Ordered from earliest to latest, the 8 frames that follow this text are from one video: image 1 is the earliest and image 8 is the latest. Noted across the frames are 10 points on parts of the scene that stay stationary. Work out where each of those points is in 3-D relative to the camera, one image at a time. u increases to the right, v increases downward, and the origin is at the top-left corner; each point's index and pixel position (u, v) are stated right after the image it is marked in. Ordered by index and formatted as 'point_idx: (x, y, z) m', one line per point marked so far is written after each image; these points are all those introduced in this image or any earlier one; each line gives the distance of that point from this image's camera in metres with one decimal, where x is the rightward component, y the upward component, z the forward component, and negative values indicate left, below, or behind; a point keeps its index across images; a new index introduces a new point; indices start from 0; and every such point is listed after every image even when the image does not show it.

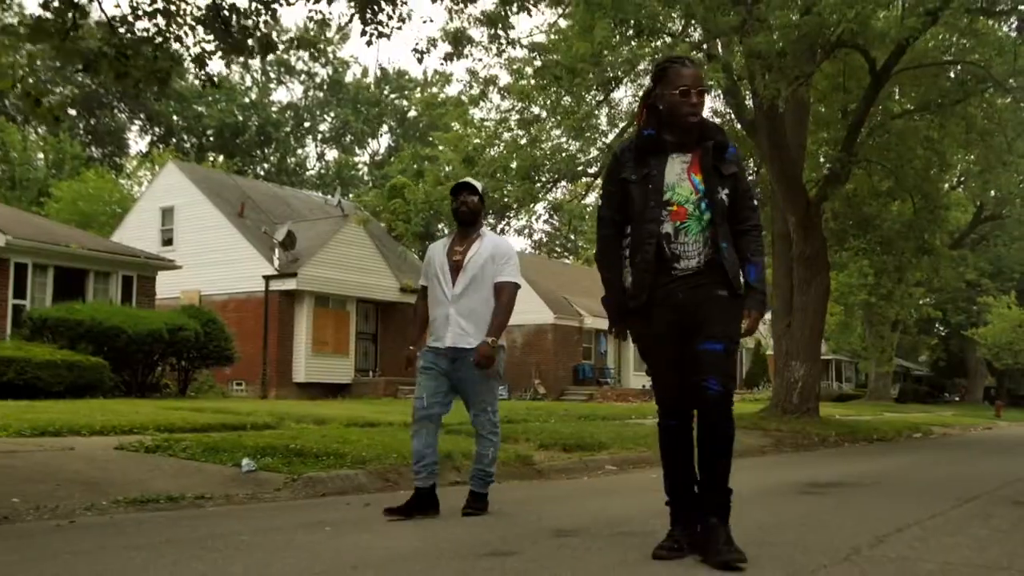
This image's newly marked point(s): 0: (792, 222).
0: (+4.7, +1.1, +18.1) m
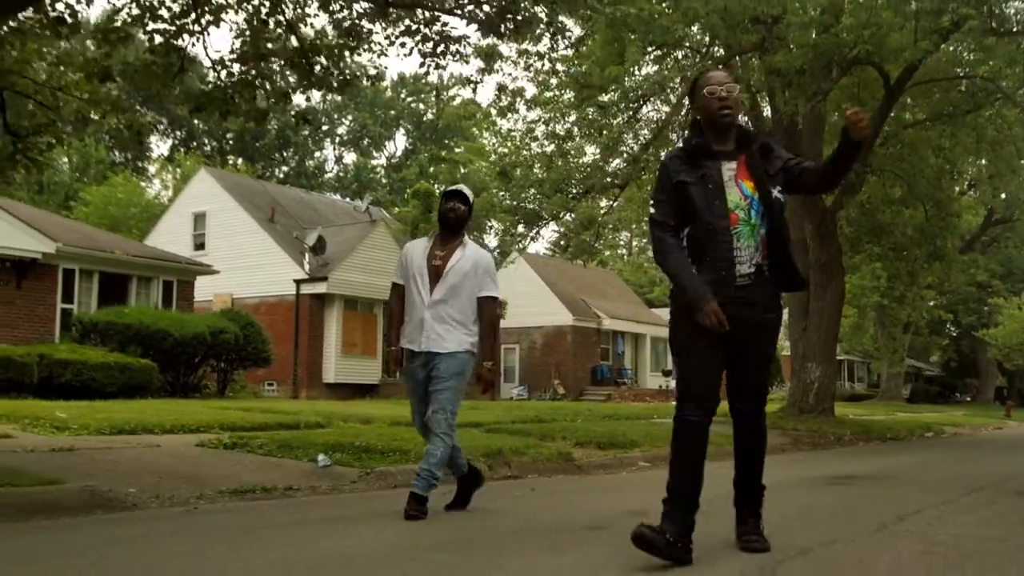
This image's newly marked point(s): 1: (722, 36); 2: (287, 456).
0: (+5.2, +1.0, +18.9) m
1: (+2.9, +3.6, +14.9) m
2: (-1.9, -1.4, +9.1) m
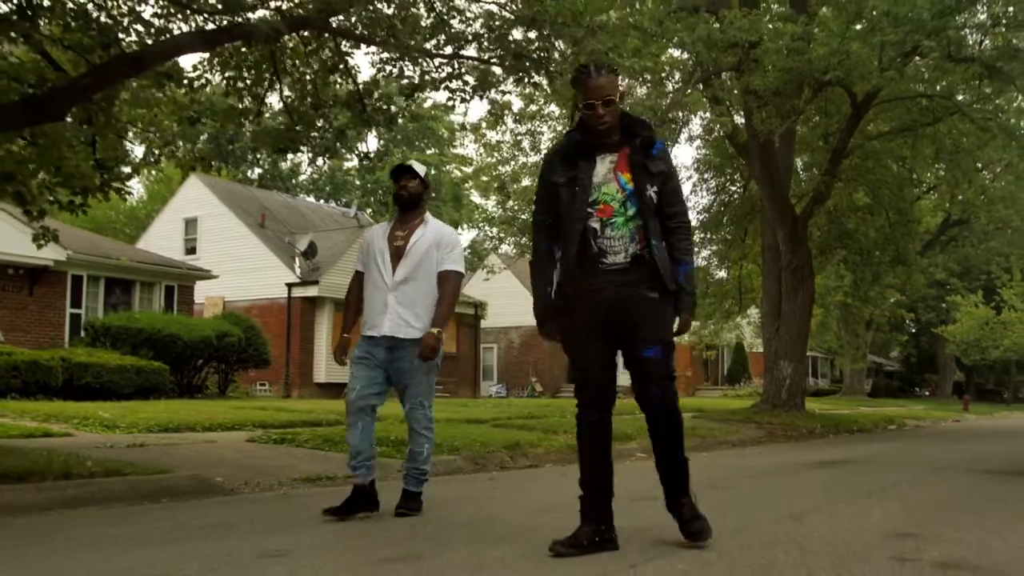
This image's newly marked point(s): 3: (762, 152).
0: (+5.1, +1.0, +20.2) m
1: (+2.9, +3.5, +16.2) m
2: (-1.7, -1.5, +10.2) m
3: (+4.5, +2.5, +19.2) m
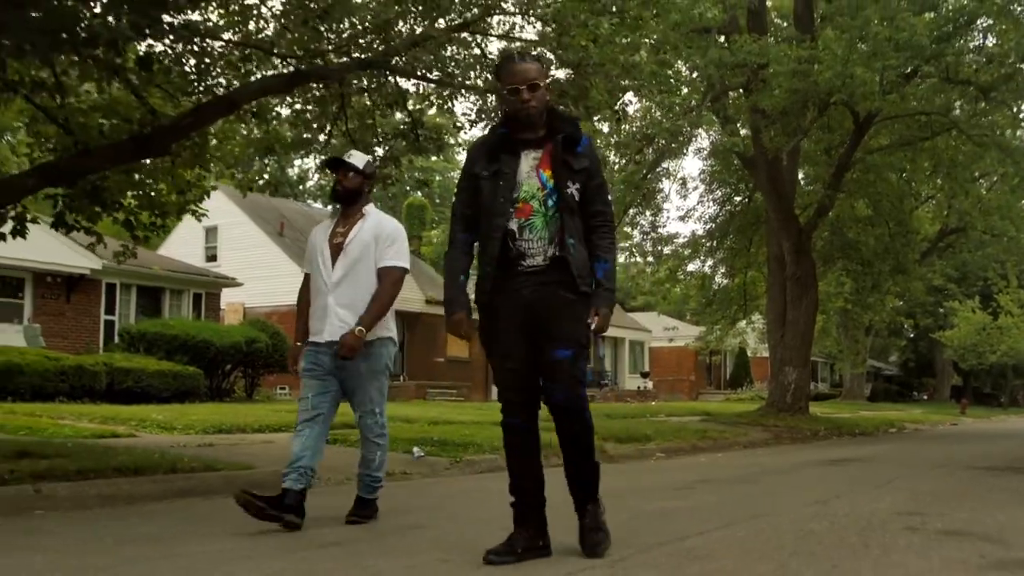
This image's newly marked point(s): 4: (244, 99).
0: (+5.4, +0.8, +21.2) m
1: (+3.2, +3.3, +17.1) m
2: (-1.3, -1.7, +11.2) m
3: (+4.8, +2.3, +20.1) m
4: (-2.1, +1.5, +8.4) m
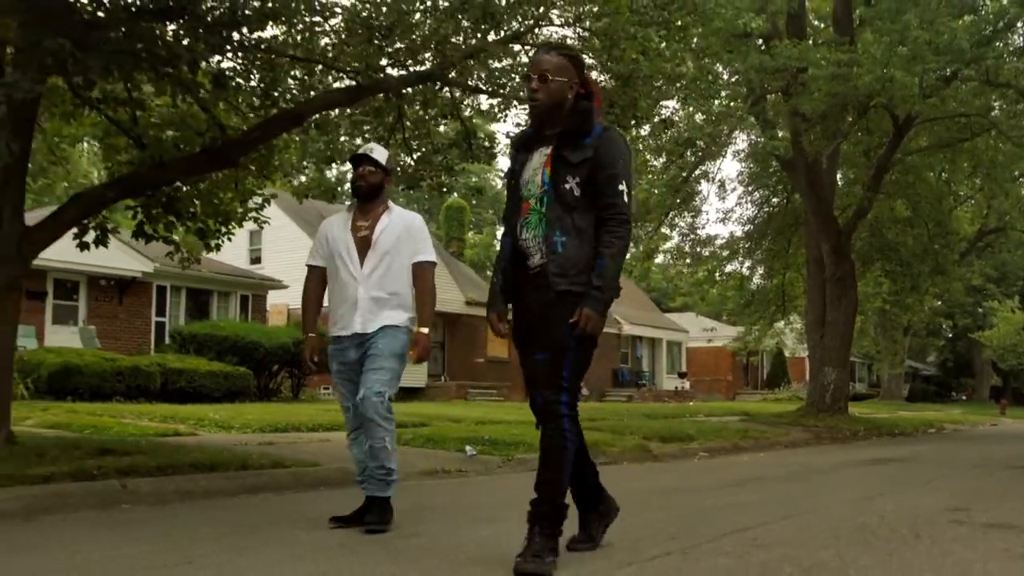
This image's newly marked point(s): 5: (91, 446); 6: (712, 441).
0: (+6.3, +0.8, +21.3) m
1: (+3.9, +3.3, +17.4) m
2: (-0.8, -1.7, +11.5) m
3: (+5.6, +2.3, +20.3) m
4: (-1.7, +1.4, +8.8) m
5: (-3.3, -1.2, +8.4) m
6: (+2.8, -2.1, +15.1) m
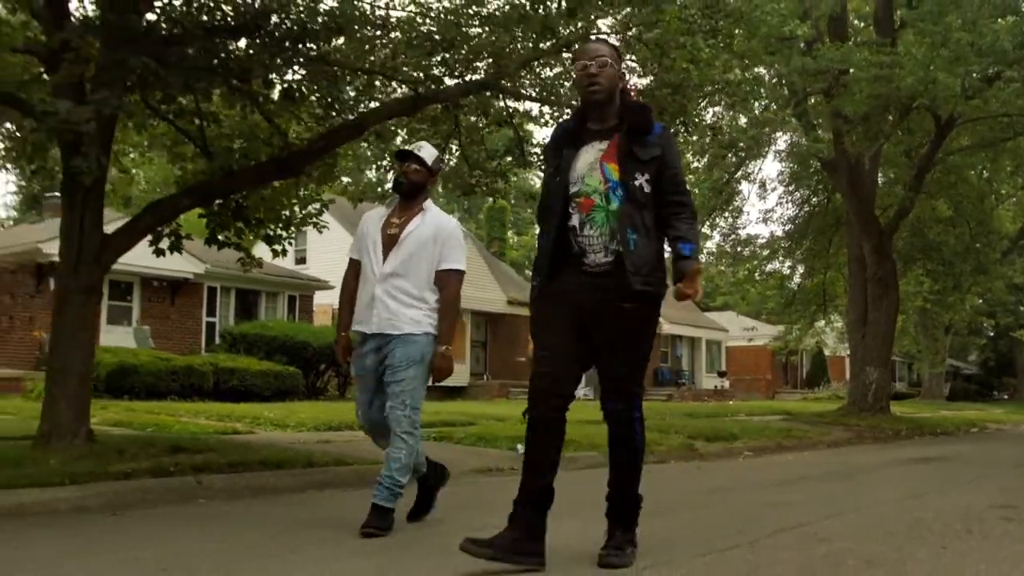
0: (+7.1, +0.8, +21.4) m
1: (+4.7, +3.3, +17.5) m
2: (-0.3, -1.7, +11.9) m
3: (+6.4, +2.3, +20.4) m
4: (-1.2, +1.4, +9.1) m
5: (-2.8, -1.3, +8.8) m
6: (+3.5, -2.2, +15.3) m
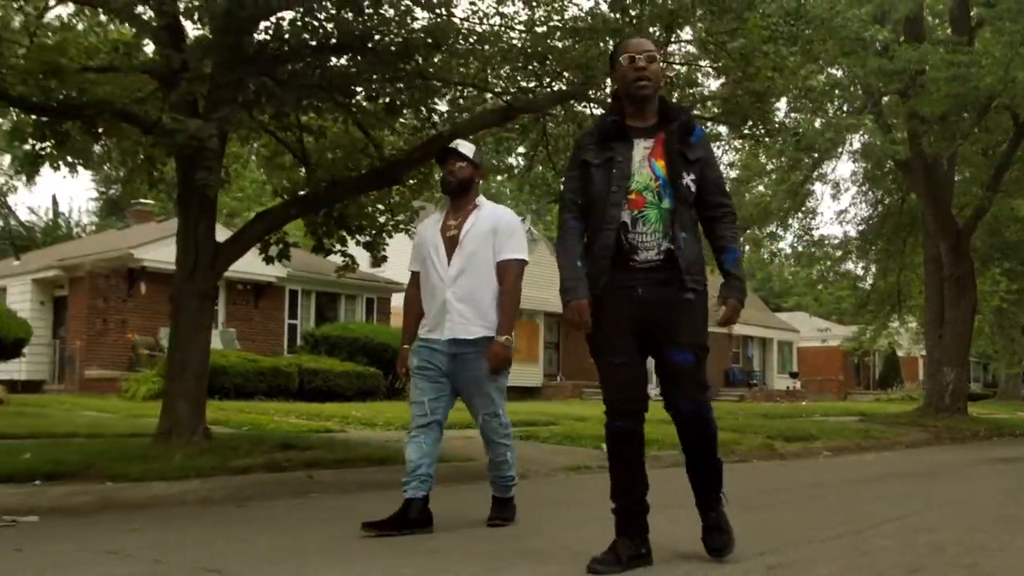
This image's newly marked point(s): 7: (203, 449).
0: (+8.6, +0.8, +21.3) m
1: (+5.9, +3.3, +17.6) m
2: (+0.7, -1.8, +12.2) m
3: (+7.9, +2.3, +20.4) m
4: (-0.4, +1.4, +9.6) m
5: (-2.1, -1.3, +9.3) m
6: (+4.6, -2.2, +15.4) m
7: (-2.5, -1.3, +8.6) m
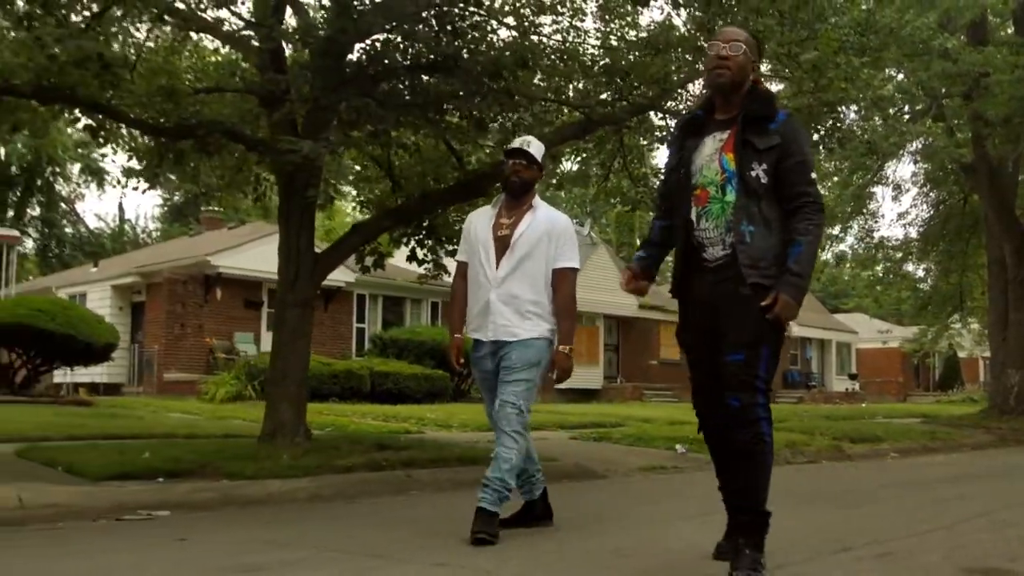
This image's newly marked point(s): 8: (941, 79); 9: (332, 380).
0: (+9.9, +0.7, +21.3) m
1: (+7.0, +3.2, +17.7) m
2: (+1.6, -1.8, +12.6) m
3: (+9.1, +2.2, +20.4) m
4: (+0.3, +1.3, +10.0) m
5: (-1.3, -1.4, +9.8) m
6: (+5.7, -2.2, +15.6) m
7: (-1.8, -1.4, +9.1) m
8: (+7.0, +3.3, +17.3) m
9: (-3.4, -1.7, +19.9) m
